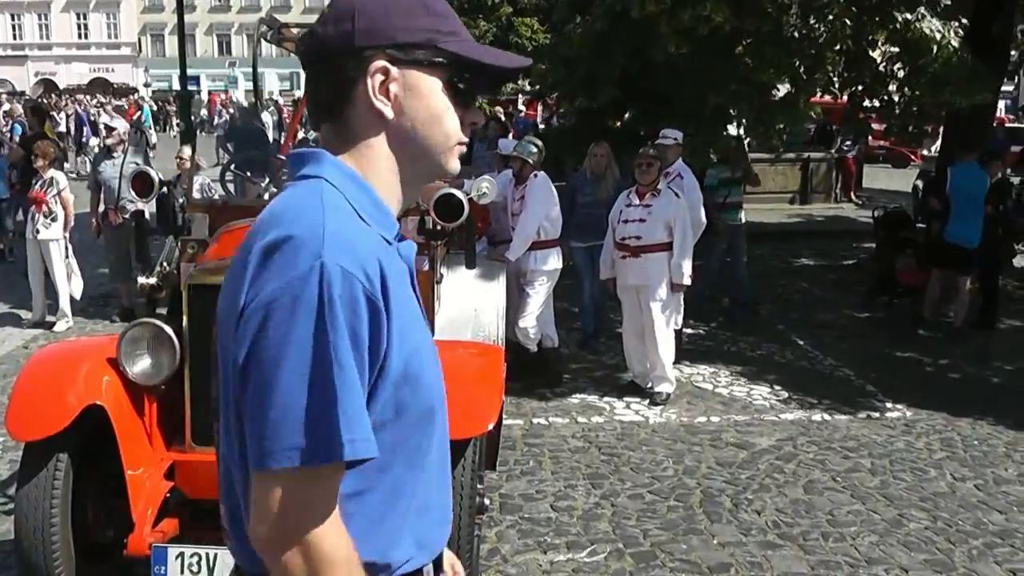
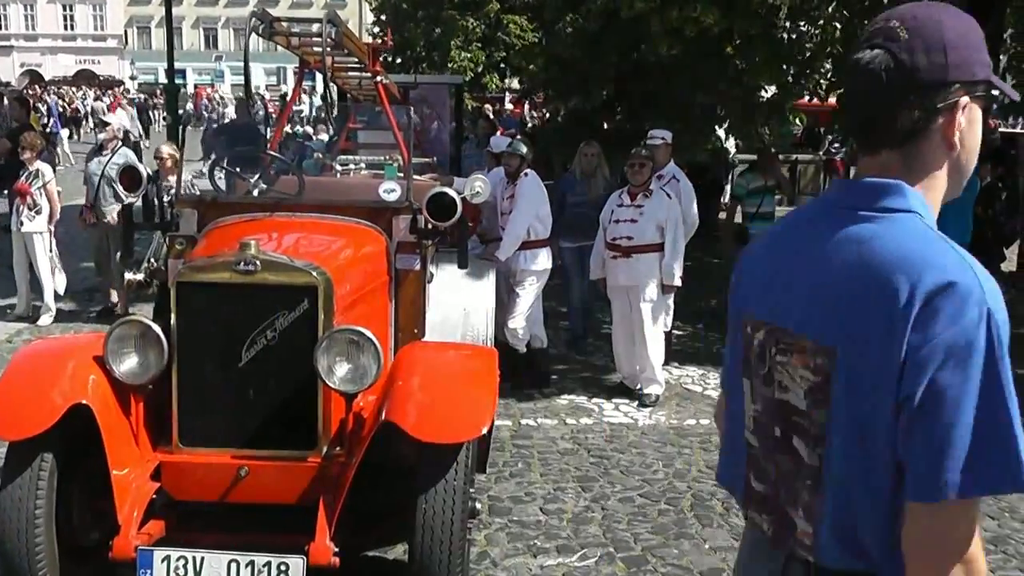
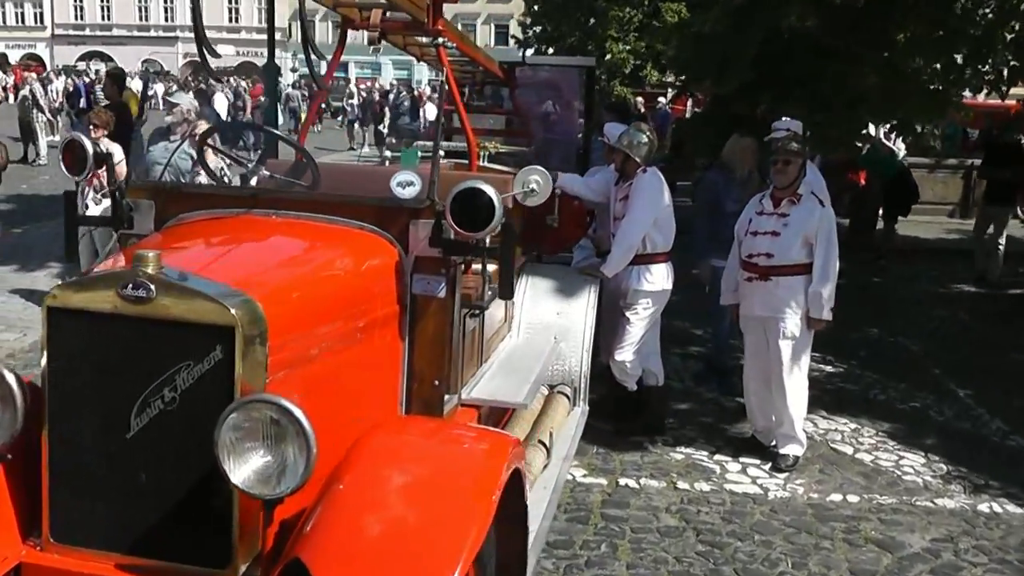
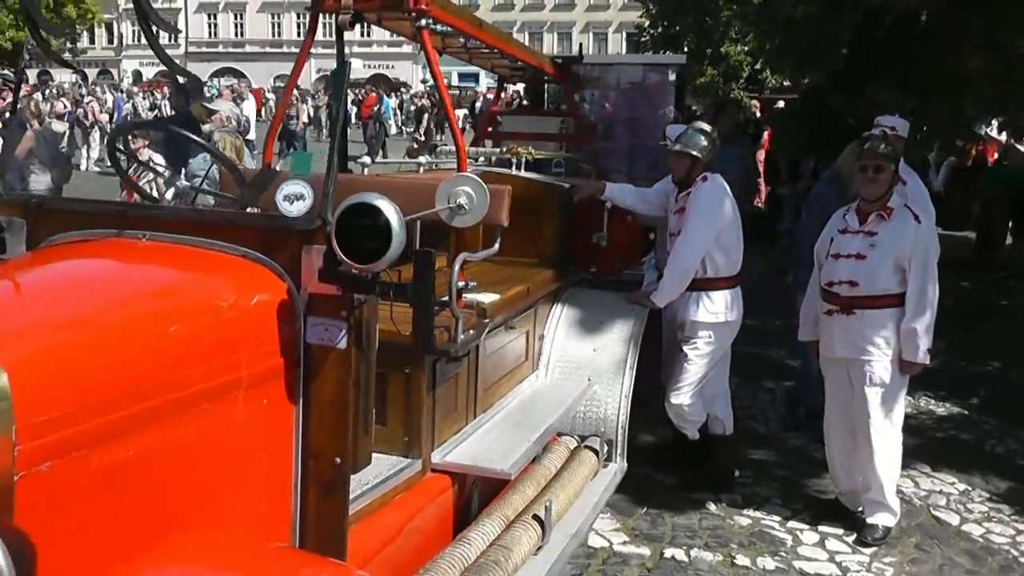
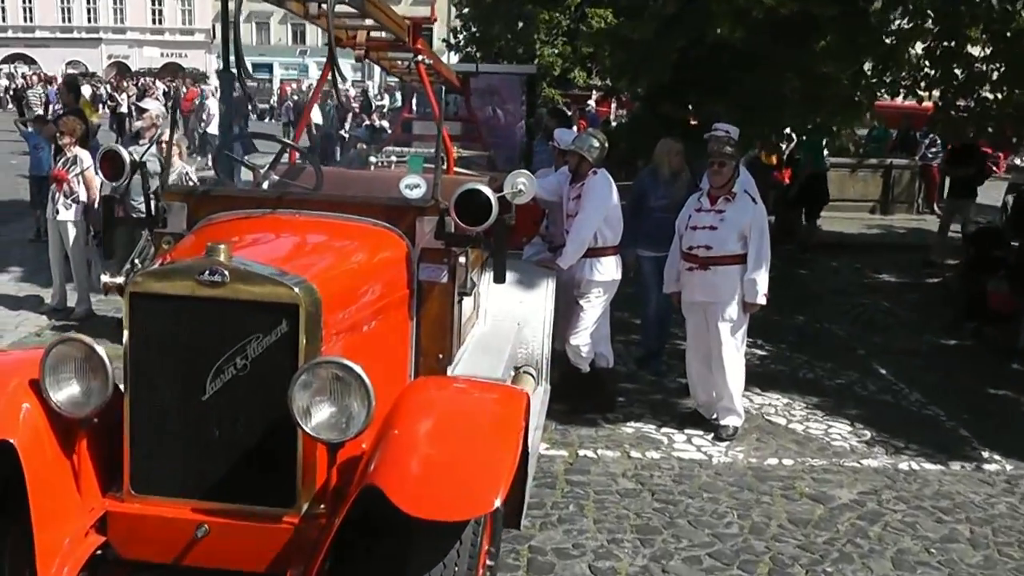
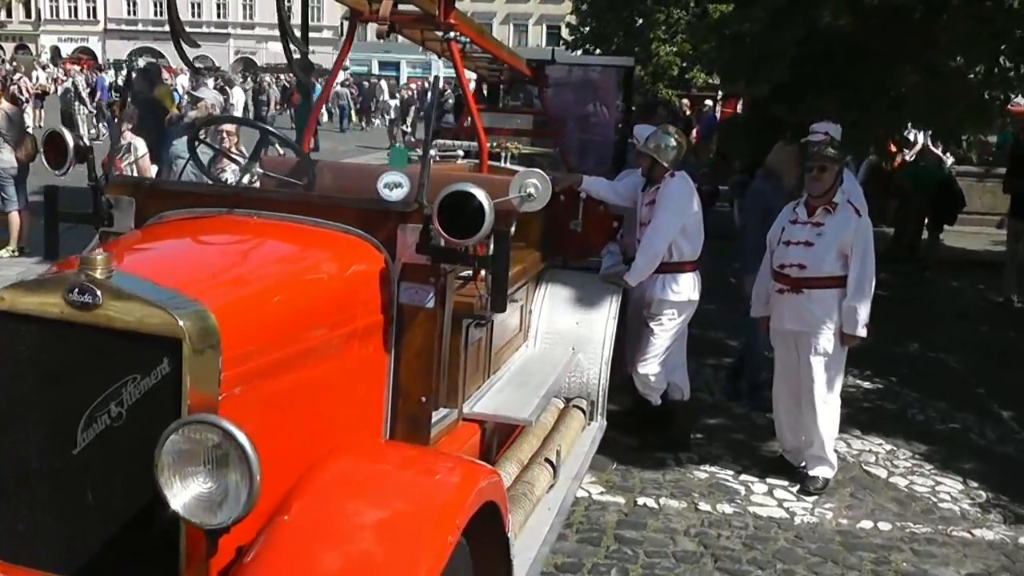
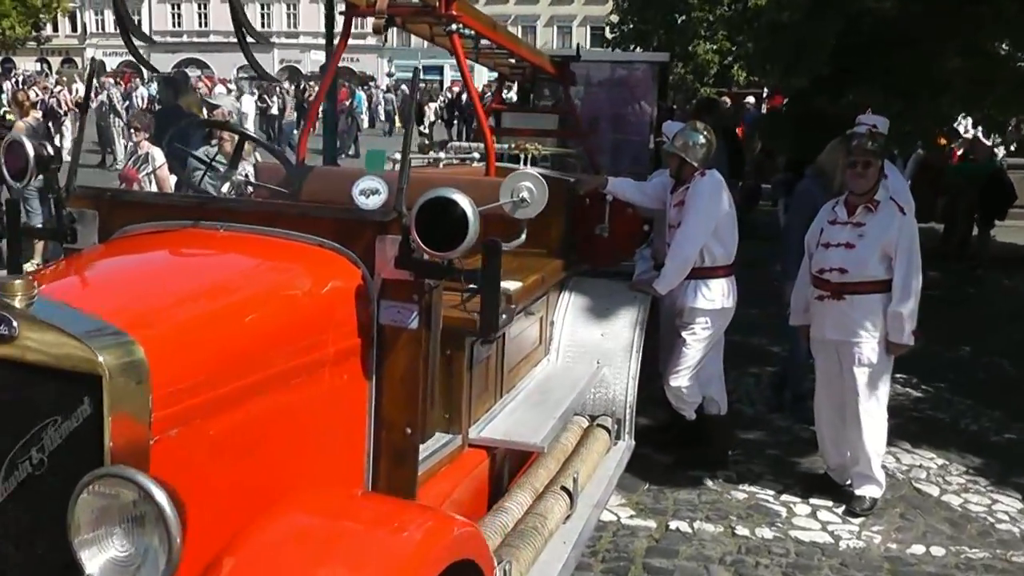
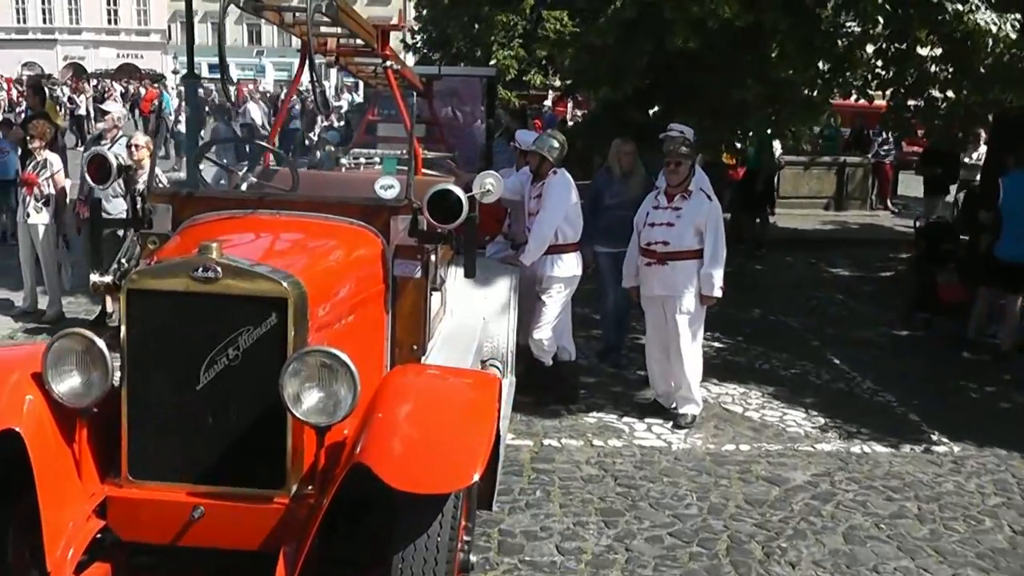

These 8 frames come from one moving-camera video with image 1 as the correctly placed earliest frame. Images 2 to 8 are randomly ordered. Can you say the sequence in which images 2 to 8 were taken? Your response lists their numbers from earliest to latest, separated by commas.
2, 8, 5, 3, 6, 7, 4
